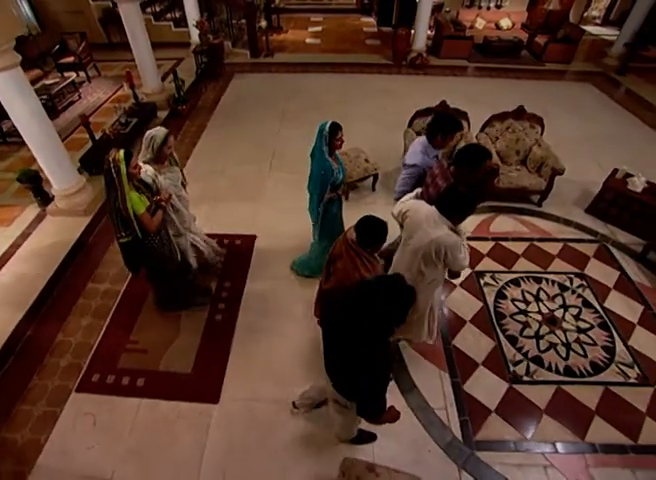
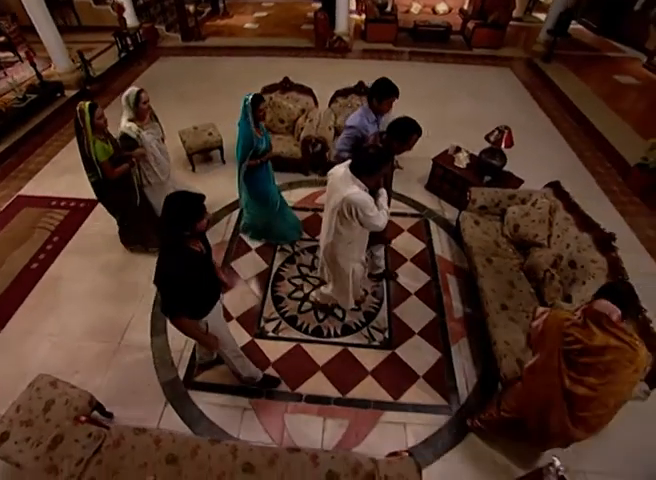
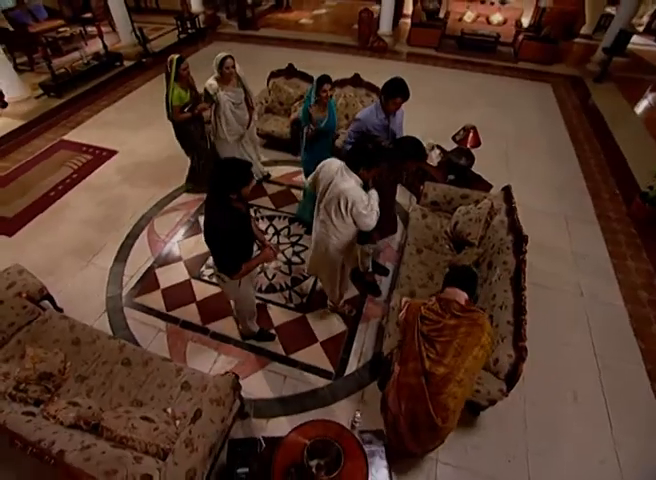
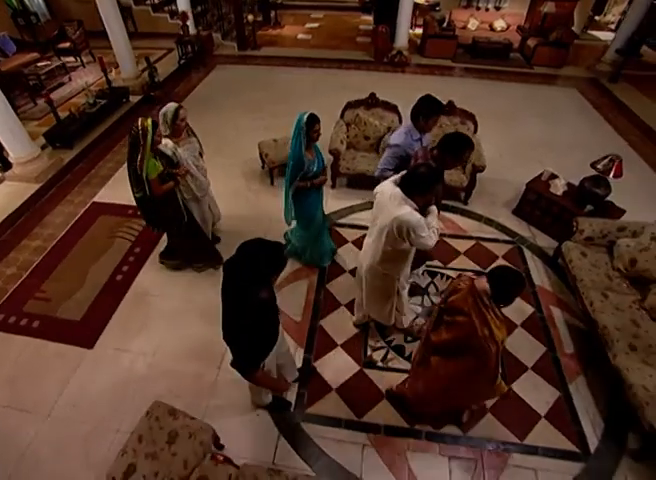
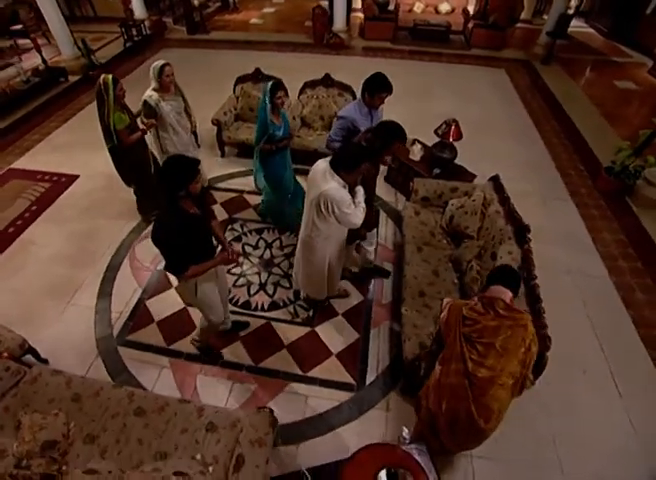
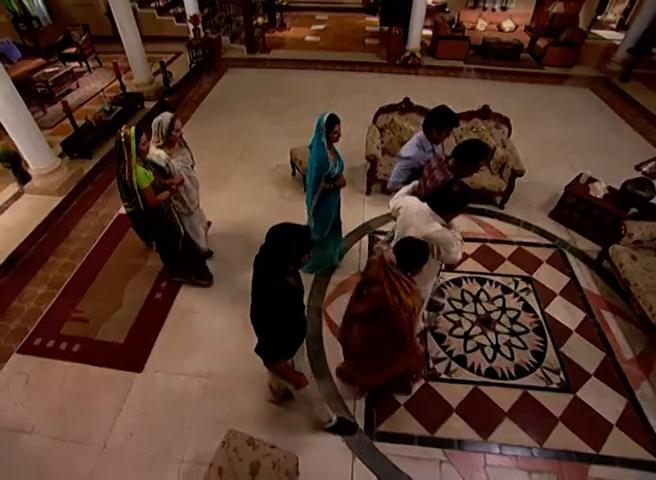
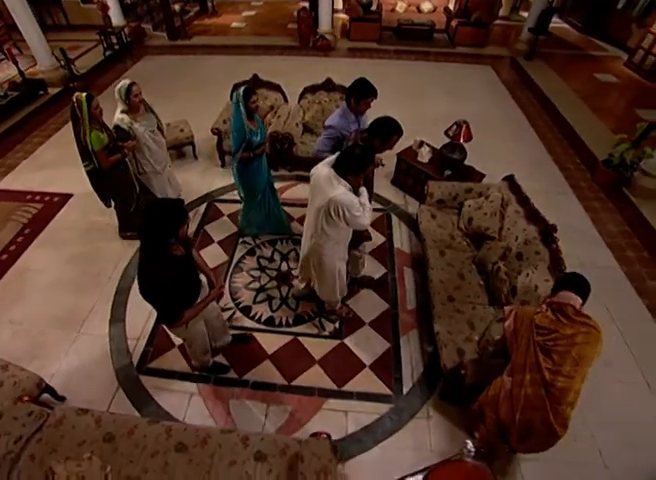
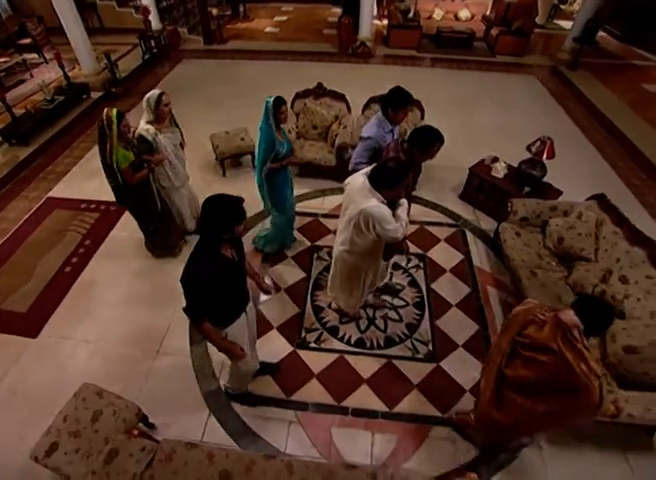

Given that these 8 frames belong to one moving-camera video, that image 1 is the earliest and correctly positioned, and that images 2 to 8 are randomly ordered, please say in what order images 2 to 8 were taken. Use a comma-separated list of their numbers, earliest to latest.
6, 4, 8, 2, 7, 5, 3
